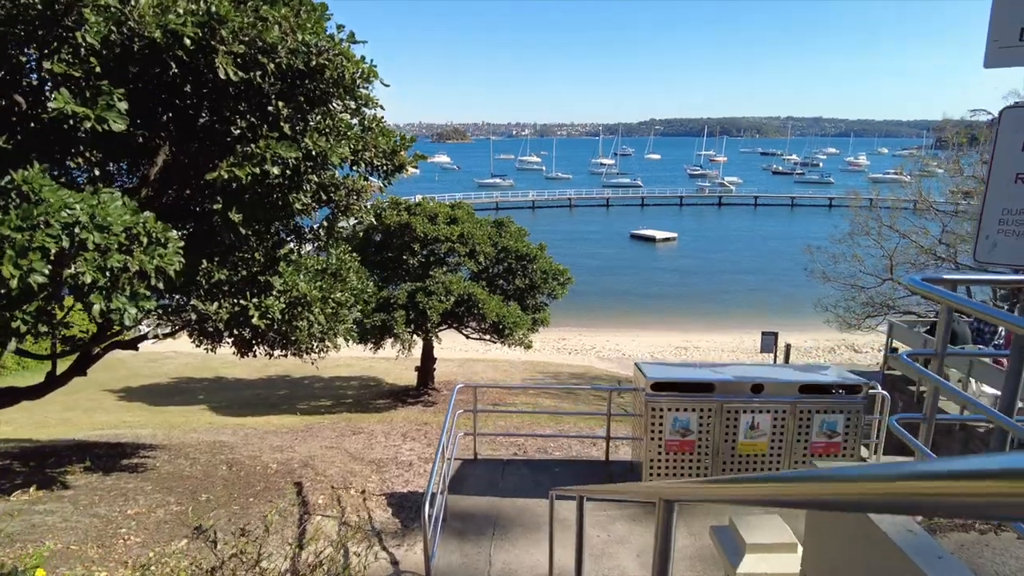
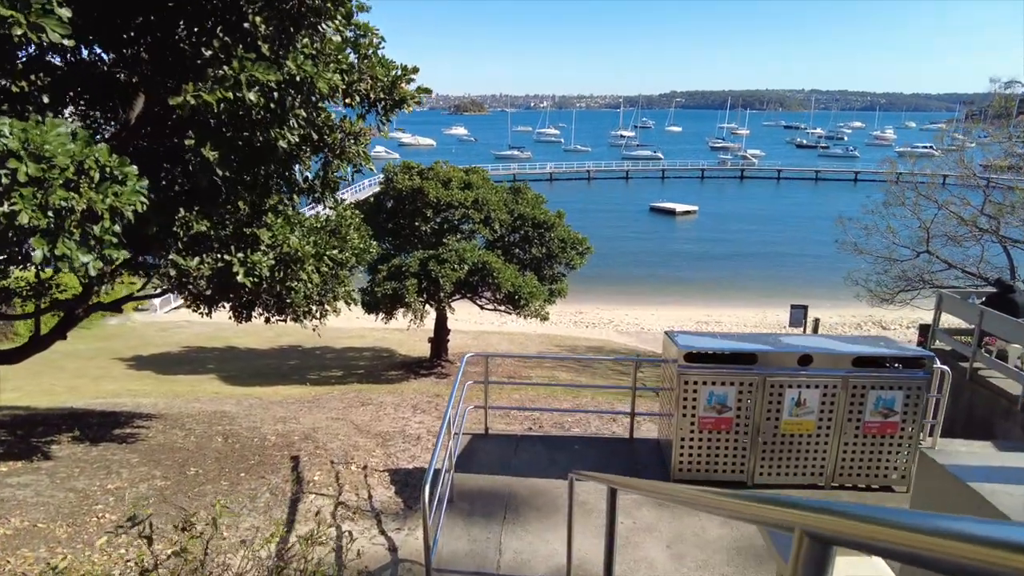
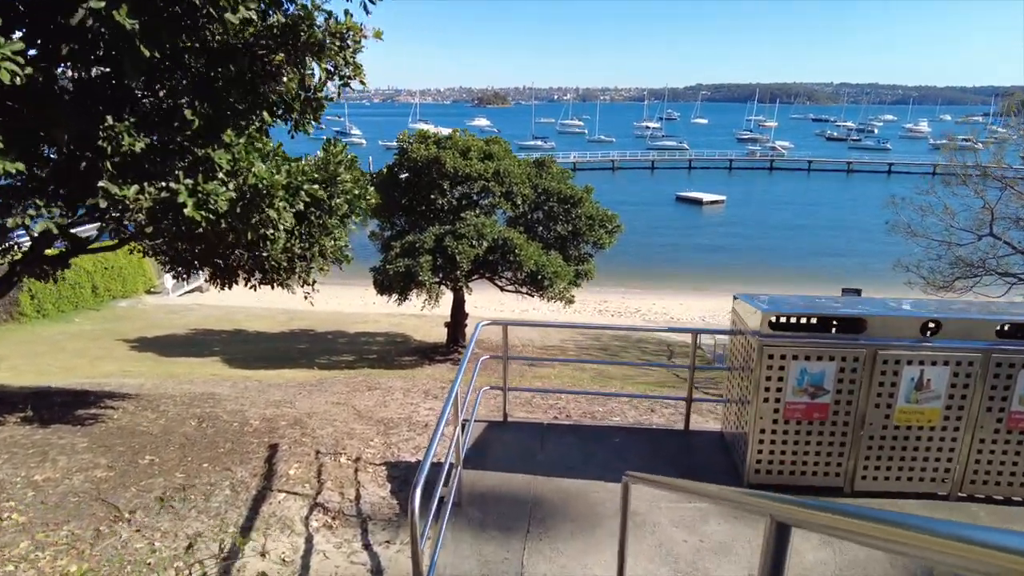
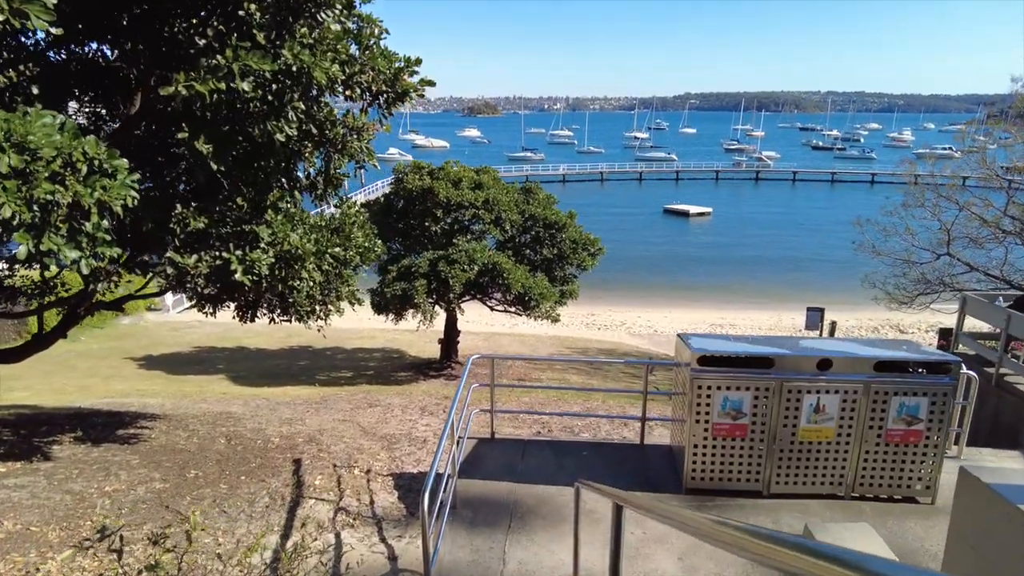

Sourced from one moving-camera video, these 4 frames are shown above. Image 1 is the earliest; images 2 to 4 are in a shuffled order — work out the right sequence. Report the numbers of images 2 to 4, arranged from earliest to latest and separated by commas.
2, 4, 3
